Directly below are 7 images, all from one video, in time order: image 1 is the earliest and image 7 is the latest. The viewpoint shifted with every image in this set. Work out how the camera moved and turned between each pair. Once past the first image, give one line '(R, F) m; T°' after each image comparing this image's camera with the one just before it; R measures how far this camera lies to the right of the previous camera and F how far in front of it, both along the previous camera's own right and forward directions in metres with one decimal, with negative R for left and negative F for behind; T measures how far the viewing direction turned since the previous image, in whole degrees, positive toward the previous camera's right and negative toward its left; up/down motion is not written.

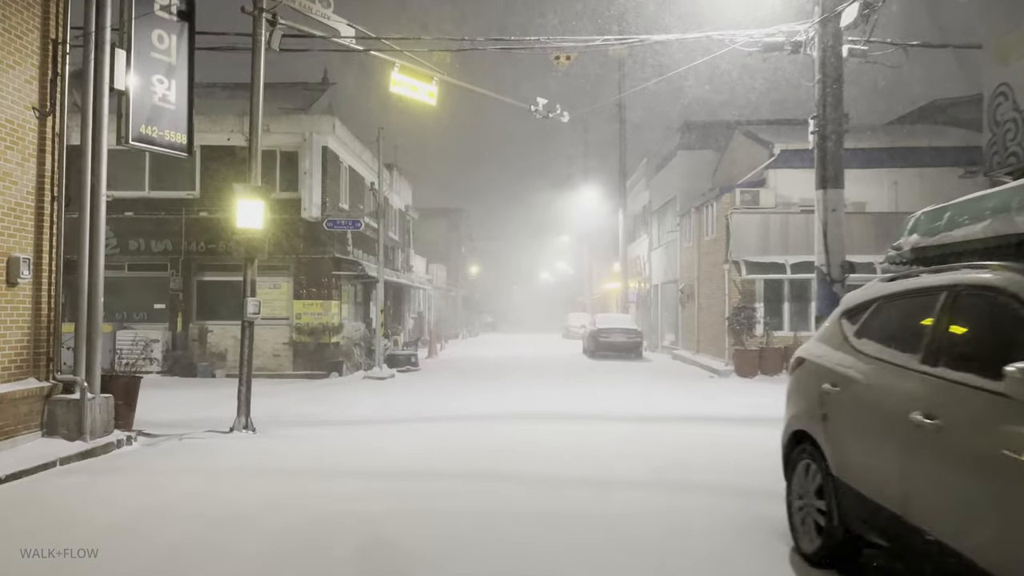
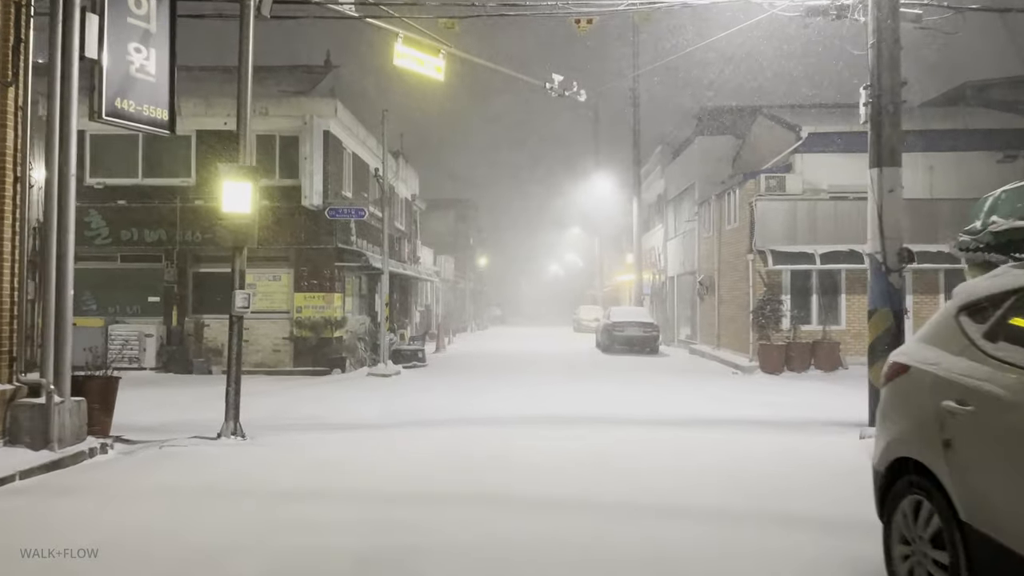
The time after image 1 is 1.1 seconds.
(-0.1, +0.9) m; -1°
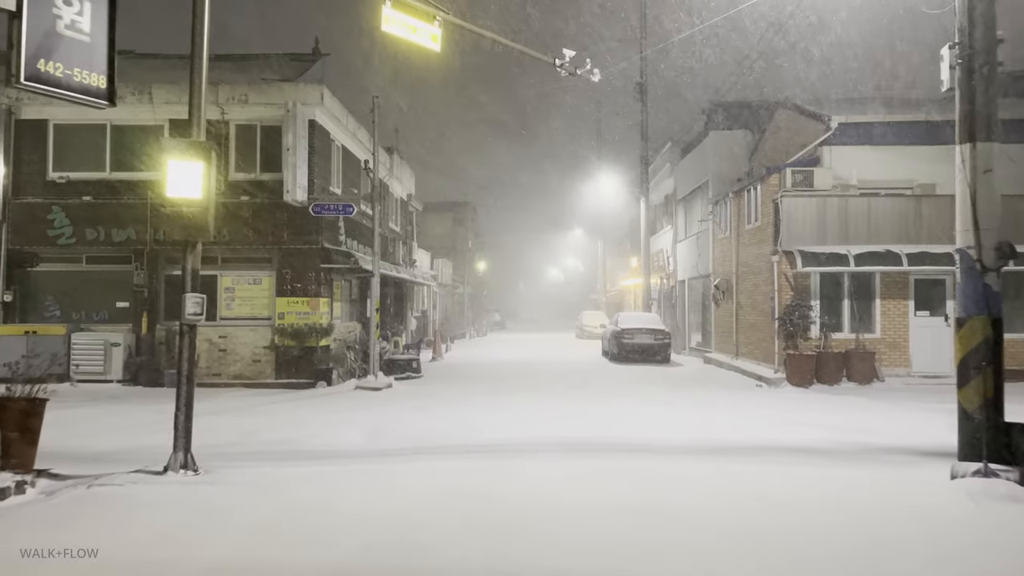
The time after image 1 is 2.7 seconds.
(-0.1, +1.4) m; 0°
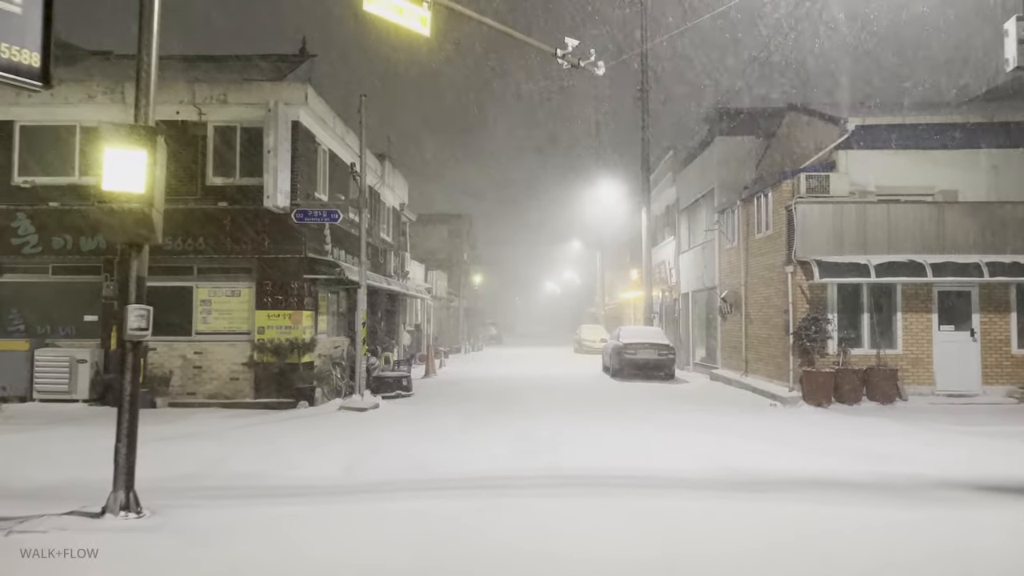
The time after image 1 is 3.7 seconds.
(0.0, +1.0) m; 0°
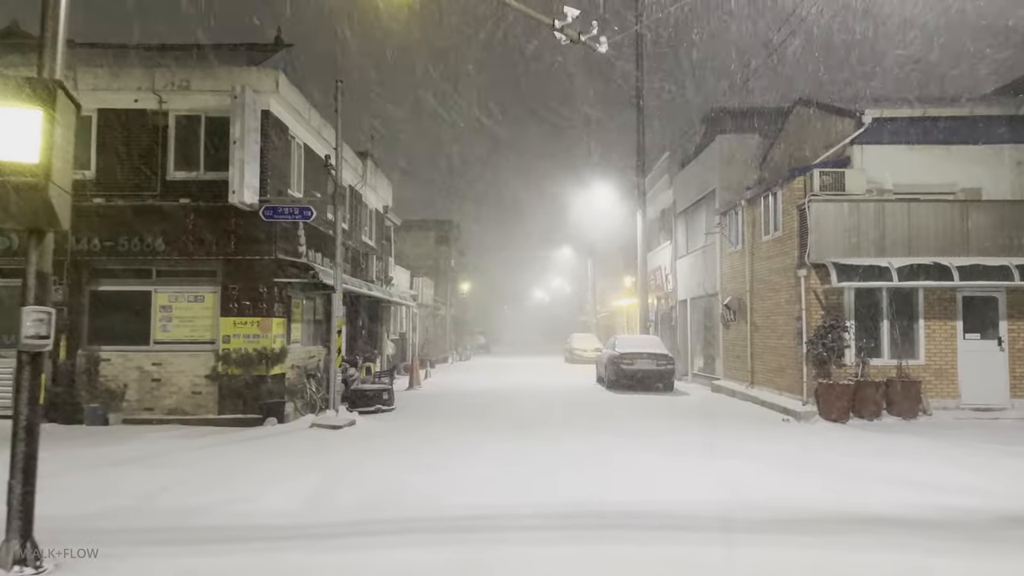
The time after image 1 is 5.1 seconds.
(0.0, +1.2) m; +1°
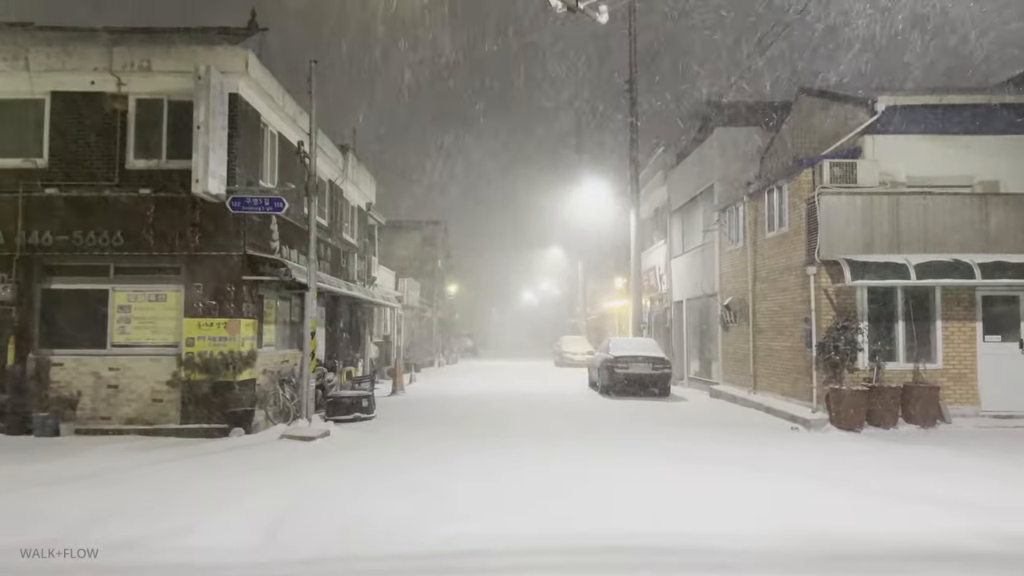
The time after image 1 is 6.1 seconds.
(0.0, +0.9) m; +1°
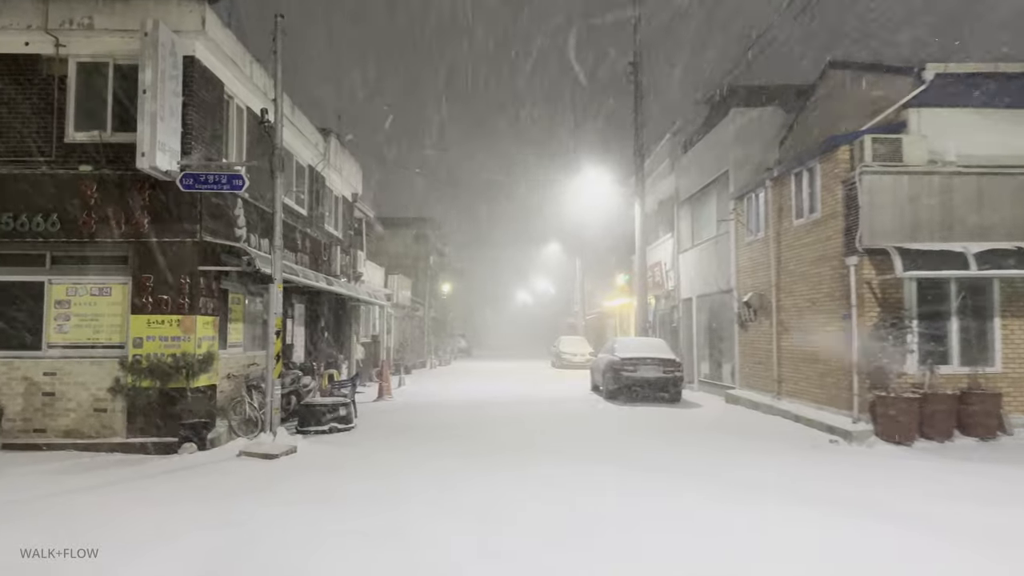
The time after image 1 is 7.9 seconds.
(-0.1, +1.5) m; 0°
